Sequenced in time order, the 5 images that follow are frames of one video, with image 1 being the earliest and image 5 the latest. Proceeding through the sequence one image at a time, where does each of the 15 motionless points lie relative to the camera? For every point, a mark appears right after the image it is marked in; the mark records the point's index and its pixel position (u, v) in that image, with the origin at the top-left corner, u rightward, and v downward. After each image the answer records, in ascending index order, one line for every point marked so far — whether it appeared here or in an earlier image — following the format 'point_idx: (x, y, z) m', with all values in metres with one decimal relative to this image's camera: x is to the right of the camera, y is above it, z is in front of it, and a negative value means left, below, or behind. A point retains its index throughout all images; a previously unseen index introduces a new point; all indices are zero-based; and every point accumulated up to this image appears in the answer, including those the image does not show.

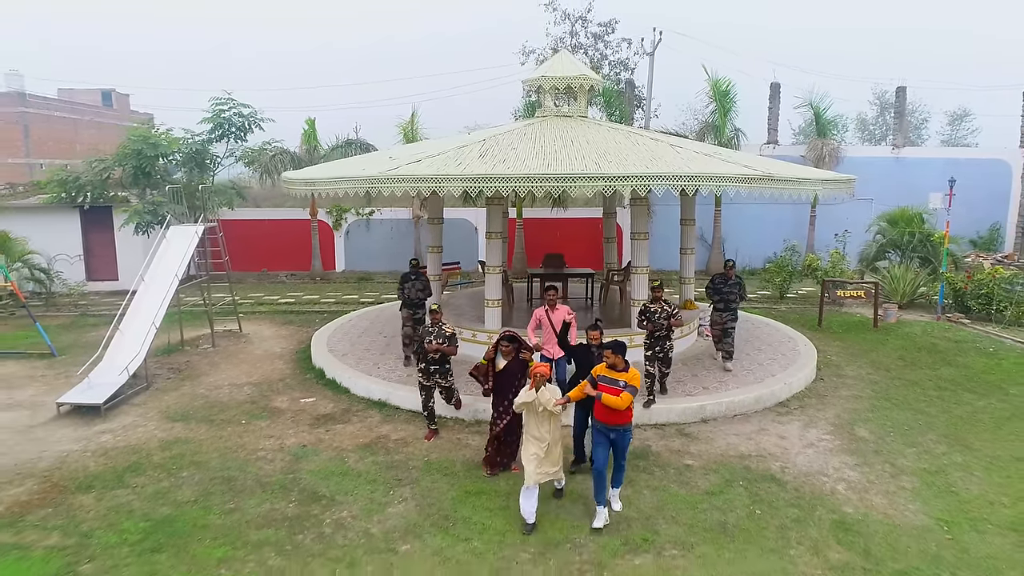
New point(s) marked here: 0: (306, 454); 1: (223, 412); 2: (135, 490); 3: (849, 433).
0: (-1.7, -1.4, +6.8) m
1: (-2.8, -1.2, +7.8) m
2: (-2.8, -1.5, +6.0) m
3: (+3.1, -1.3, +7.3) m
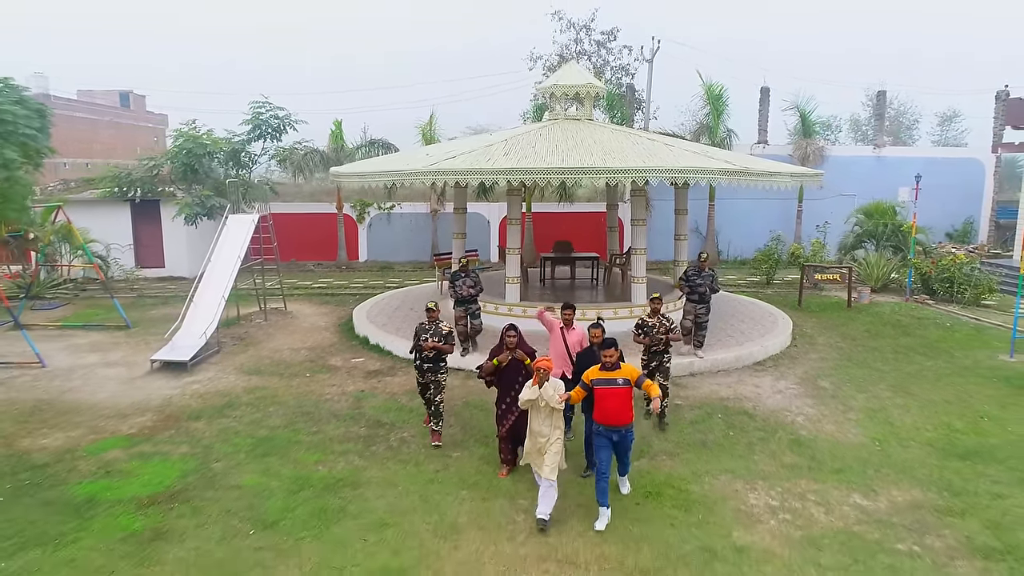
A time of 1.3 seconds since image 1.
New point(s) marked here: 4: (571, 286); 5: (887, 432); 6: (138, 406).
0: (-1.5, -1.1, +8.3) m
1: (-2.6, -0.9, +9.3) m
2: (-2.5, -1.2, +7.5) m
3: (+3.3, -1.0, +8.8) m
4: (+0.9, 0.0, +12.4) m
5: (+3.3, -1.3, +7.2) m
6: (-3.6, -1.1, +7.9) m
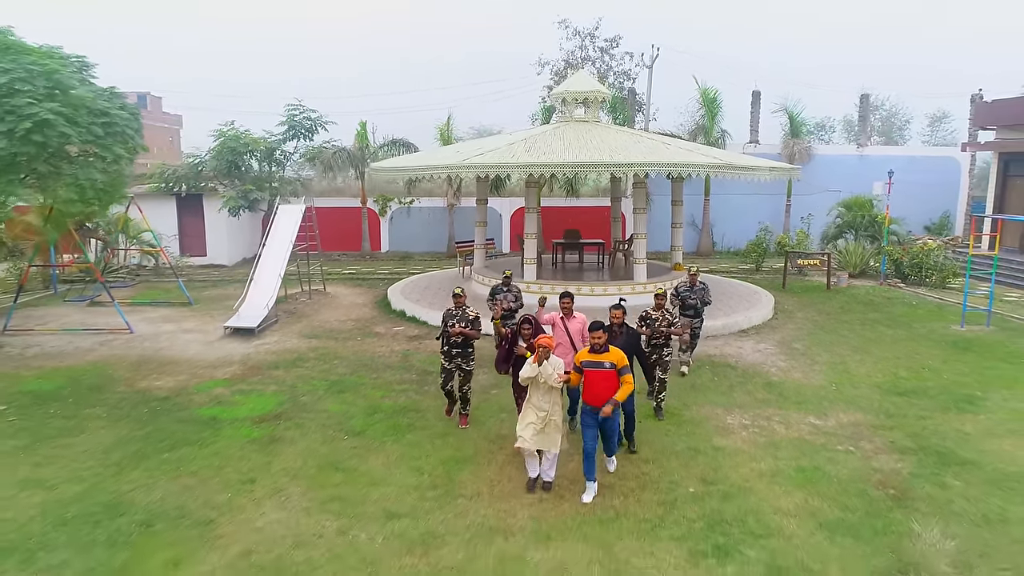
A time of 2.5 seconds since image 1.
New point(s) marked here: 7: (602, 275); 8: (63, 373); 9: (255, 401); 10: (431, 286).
0: (-1.2, -0.8, +9.8) m
1: (-2.3, -0.6, +10.9) m
2: (-2.3, -0.9, +9.0) m
3: (+3.5, -0.7, +10.4) m
4: (+1.2, +0.3, +14.0) m
5: (+3.6, -1.0, +8.8) m
6: (-3.4, -0.8, +9.5) m
7: (+1.5, +0.2, +13.4) m
8: (-4.8, -0.9, +8.7) m
9: (-2.5, -1.1, +7.8) m
10: (-1.4, 0.0, +13.9) m
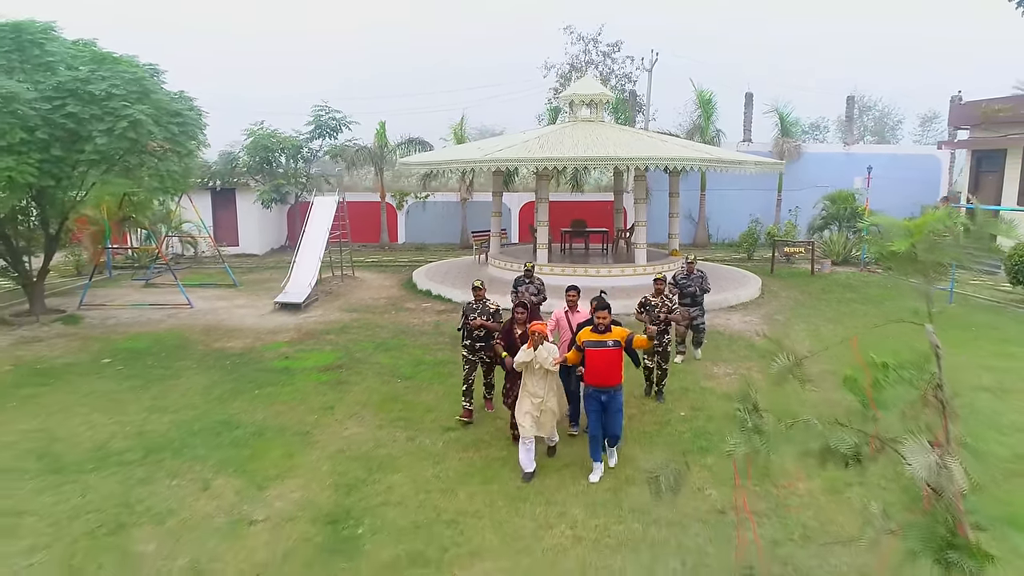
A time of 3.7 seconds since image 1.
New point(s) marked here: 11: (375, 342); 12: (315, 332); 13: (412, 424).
0: (-1.0, -0.5, +11.3) m
1: (-2.1, -0.3, +12.3) m
2: (-2.0, -0.6, +10.5) m
3: (+3.8, -0.4, +11.8) m
4: (+1.4, +0.6, +15.4) m
5: (+3.8, -0.7, +10.2) m
6: (-3.1, -0.5, +10.9) m
7: (+1.7, +0.5, +14.8) m
8: (-4.6, -0.6, +10.1) m
9: (-2.2, -0.8, +9.2) m
10: (-1.1, +0.3, +15.4) m
11: (-1.7, -0.7, +10.0) m
12: (-2.6, -0.6, +10.6) m
13: (-0.8, -1.1, +6.8) m
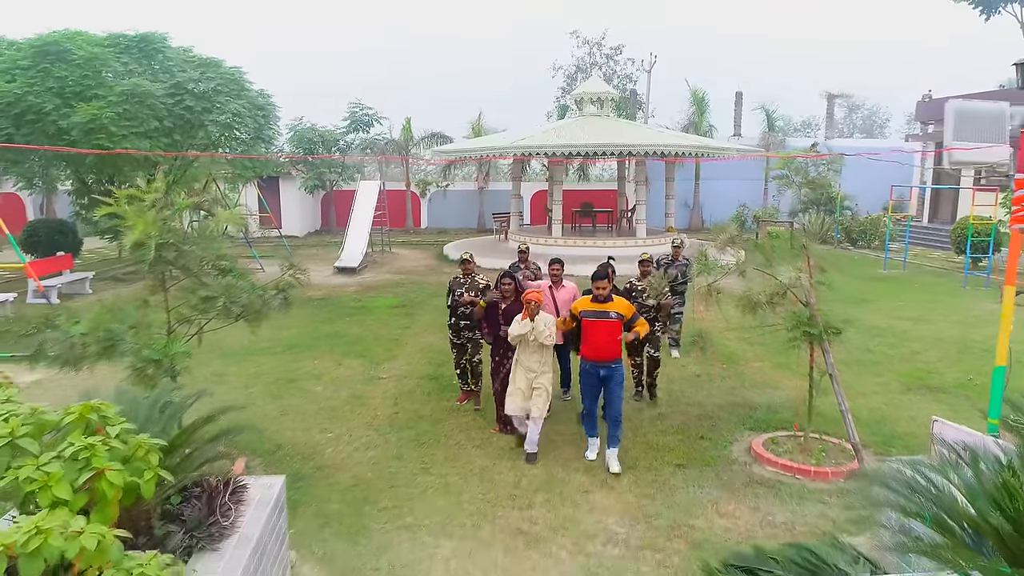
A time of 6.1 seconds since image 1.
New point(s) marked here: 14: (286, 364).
0: (-0.6, +0.1, +13.6) m
1: (-1.7, +0.3, +14.7) m
2: (-1.7, 0.0, +12.8) m
3: (+4.2, +0.2, +14.2) m
4: (+1.8, +1.2, +17.8) m
5: (+4.2, -0.1, +12.6) m
6: (-2.7, +0.1, +13.2) m
7: (+2.1, +1.1, +17.2) m
8: (-4.2, 0.0, +12.5) m
9: (-1.8, -0.2, +11.6) m
10: (-0.8, +0.9, +17.7) m
11: (-1.3, -0.1, +12.3) m
12: (-2.2, 0.0, +12.9) m
13: (-0.5, -0.5, +9.1) m
14: (-2.2, -0.7, +7.7) m
